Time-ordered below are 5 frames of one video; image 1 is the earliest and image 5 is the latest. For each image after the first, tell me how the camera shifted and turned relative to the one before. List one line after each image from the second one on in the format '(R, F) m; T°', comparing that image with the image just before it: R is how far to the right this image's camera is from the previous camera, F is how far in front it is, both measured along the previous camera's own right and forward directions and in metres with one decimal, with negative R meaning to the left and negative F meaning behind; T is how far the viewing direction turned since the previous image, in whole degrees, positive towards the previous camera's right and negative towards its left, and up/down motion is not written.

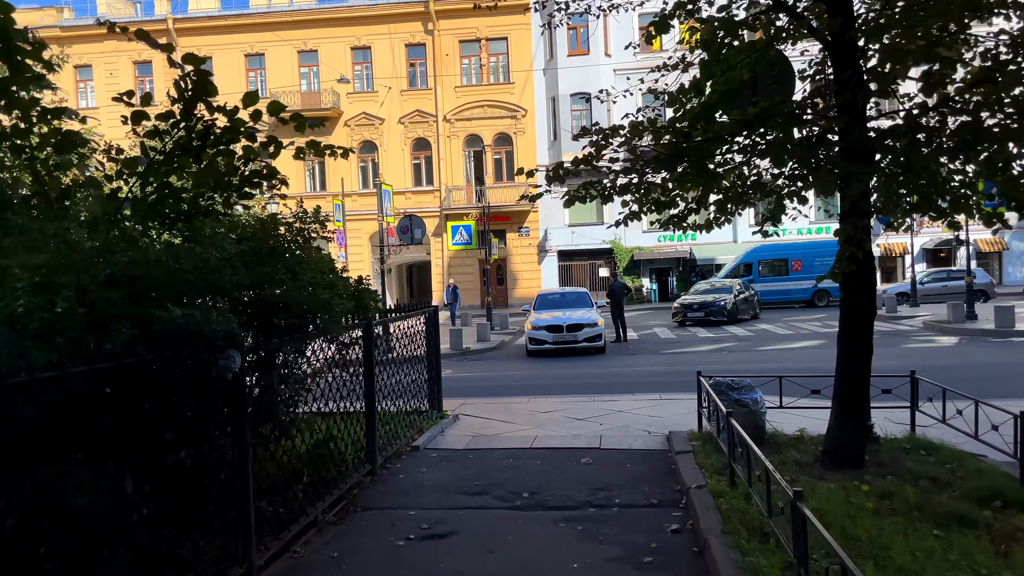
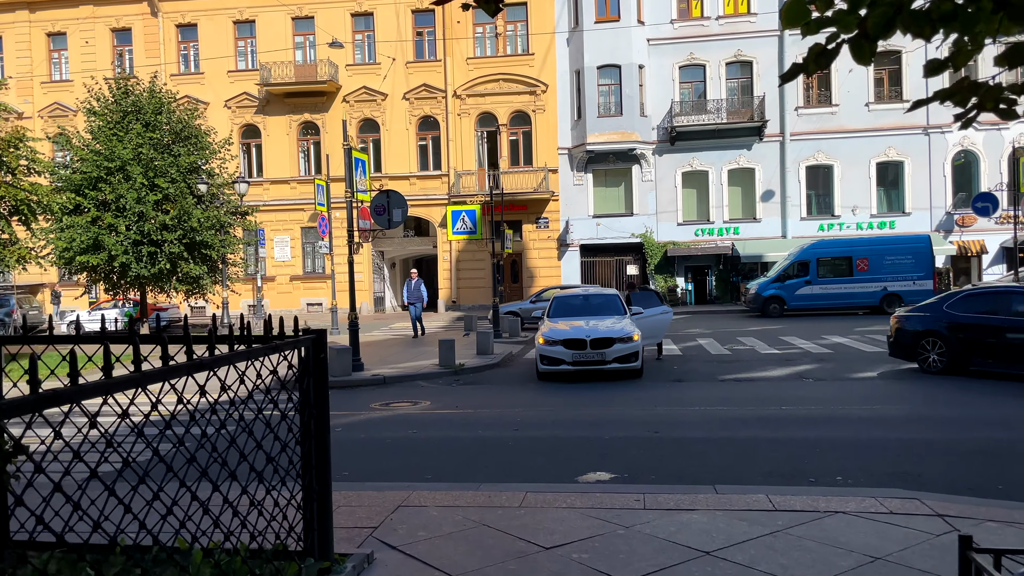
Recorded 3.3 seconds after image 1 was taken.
(+0.2, +4.4) m; -2°
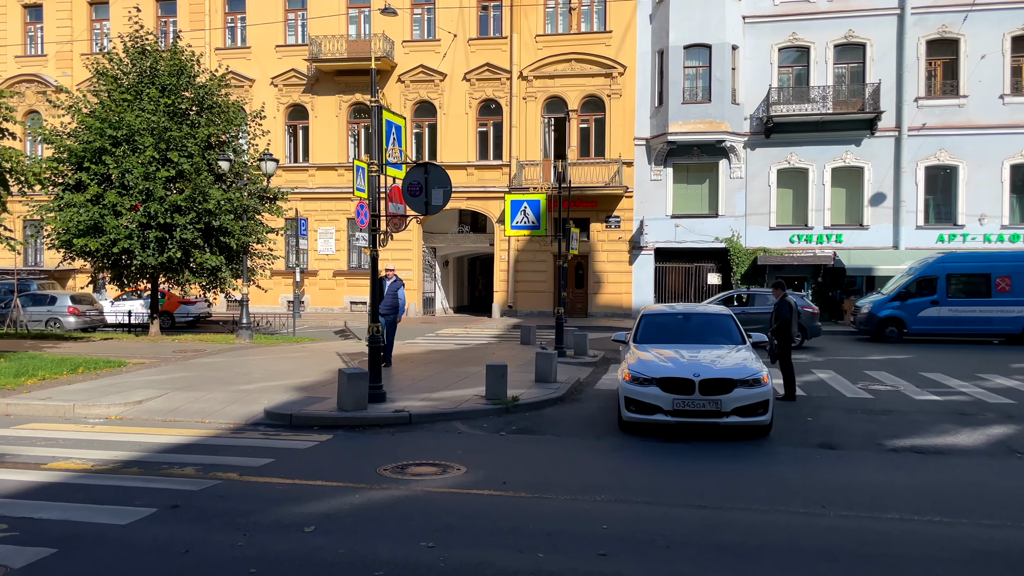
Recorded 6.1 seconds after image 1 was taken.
(-0.2, +3.6) m; -4°
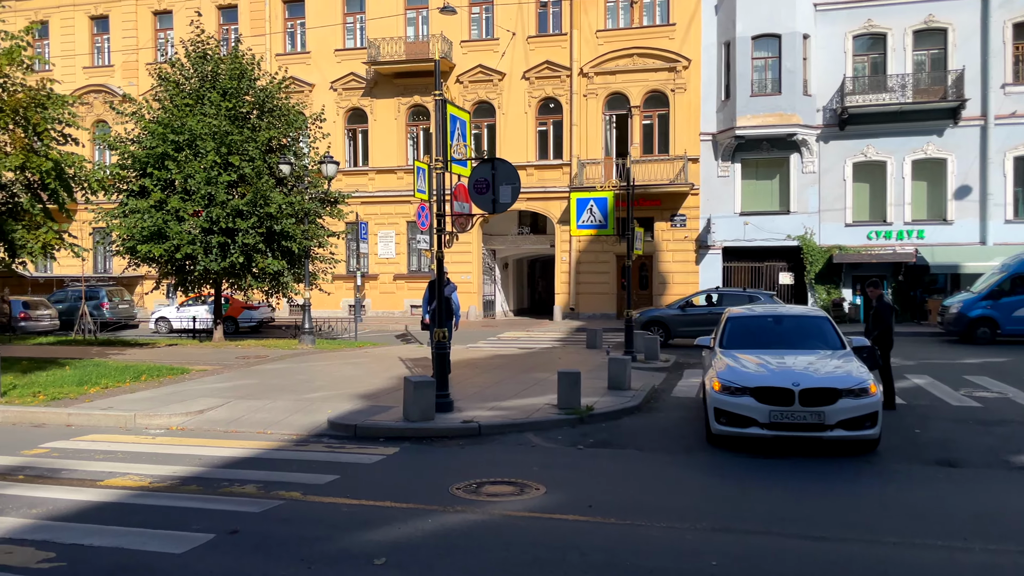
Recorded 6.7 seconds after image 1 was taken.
(-0.2, +0.6) m; -4°
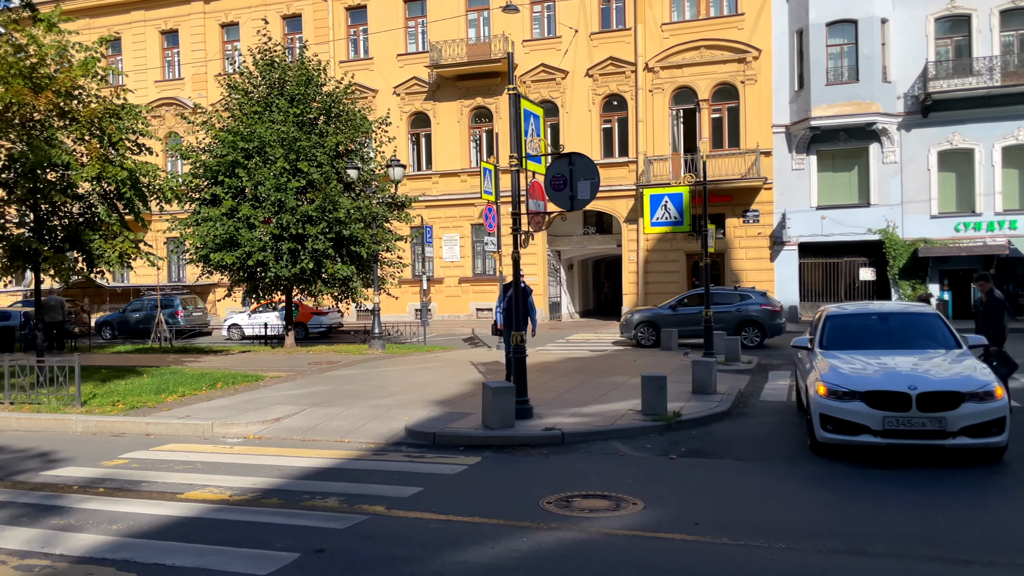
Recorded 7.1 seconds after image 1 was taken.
(-0.2, +0.4) m; -4°
